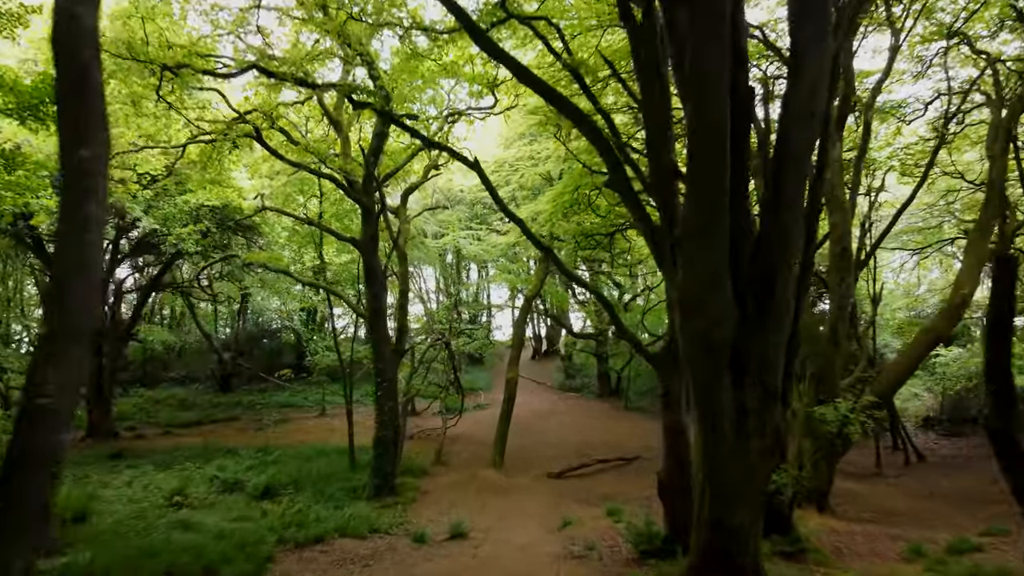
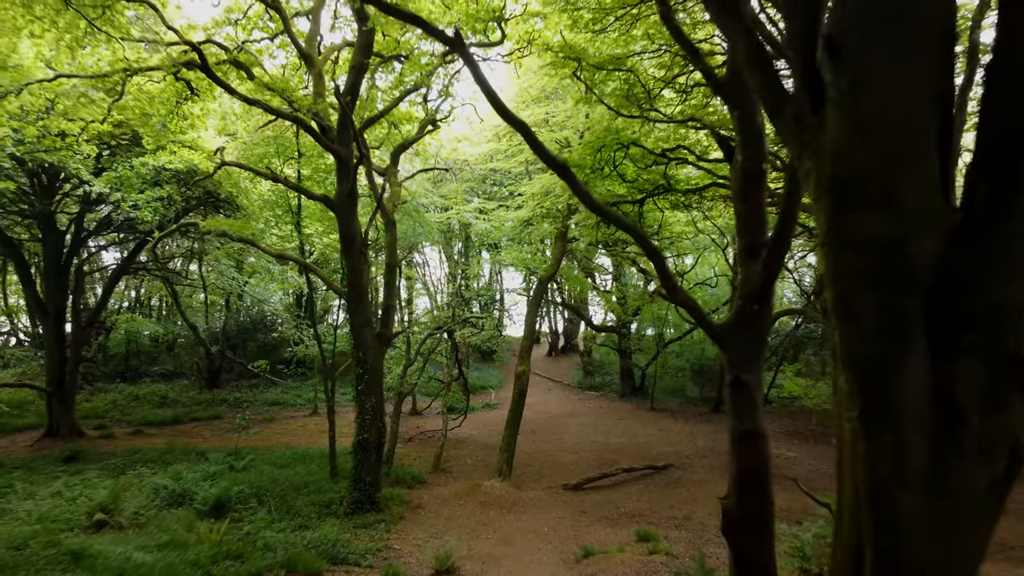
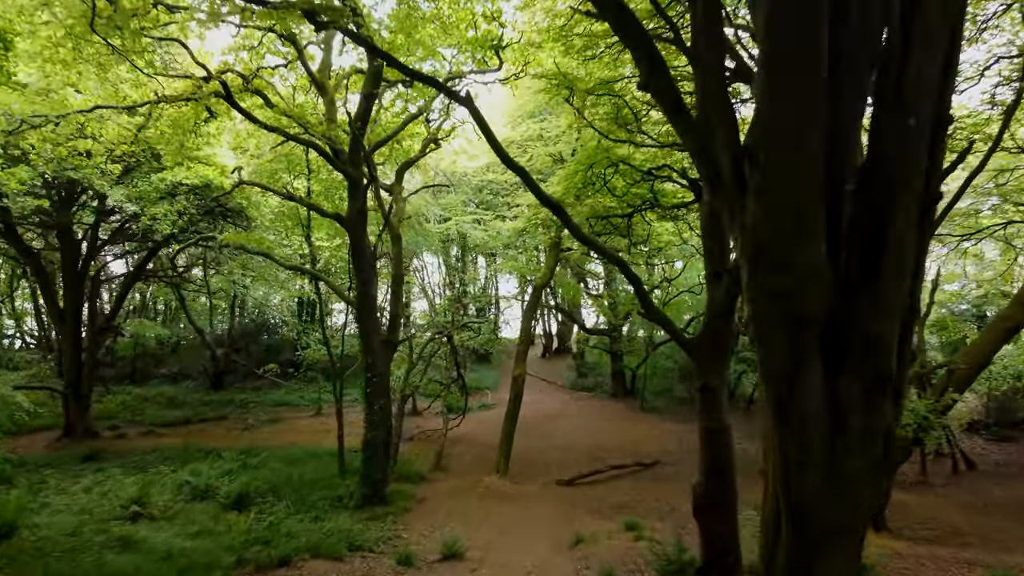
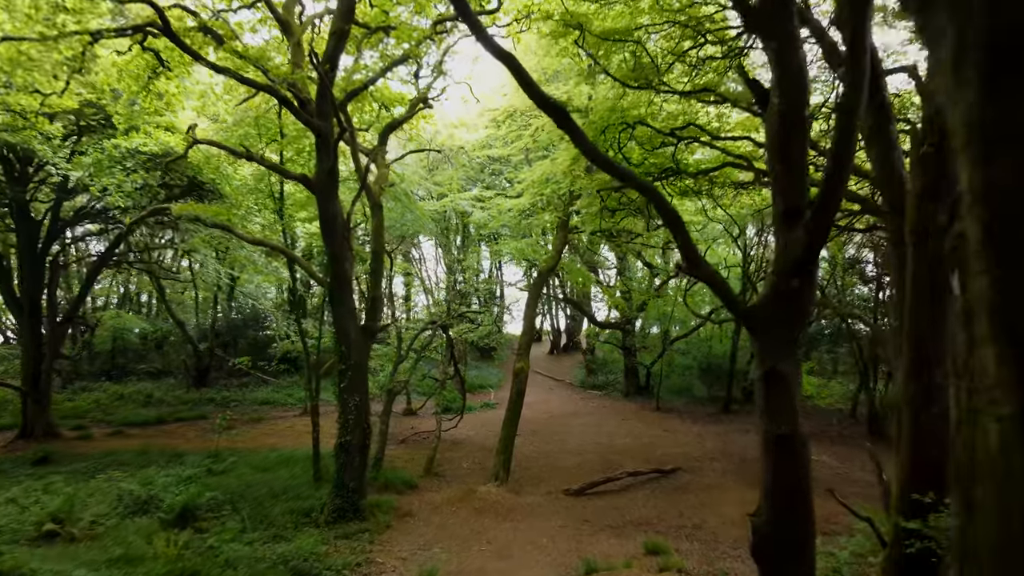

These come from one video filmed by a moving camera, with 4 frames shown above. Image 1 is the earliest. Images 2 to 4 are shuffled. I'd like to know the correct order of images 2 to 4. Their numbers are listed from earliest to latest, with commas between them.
3, 2, 4
